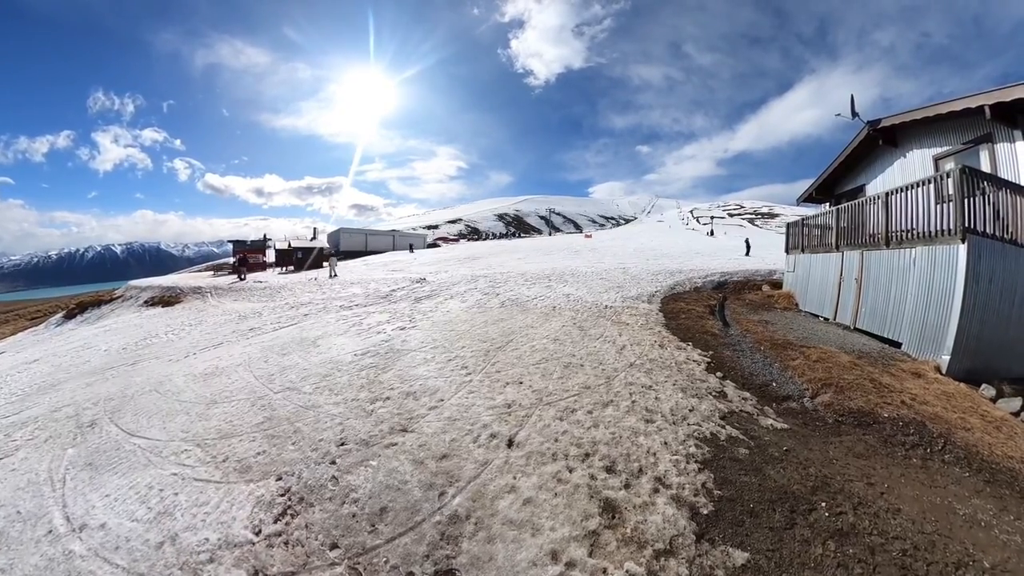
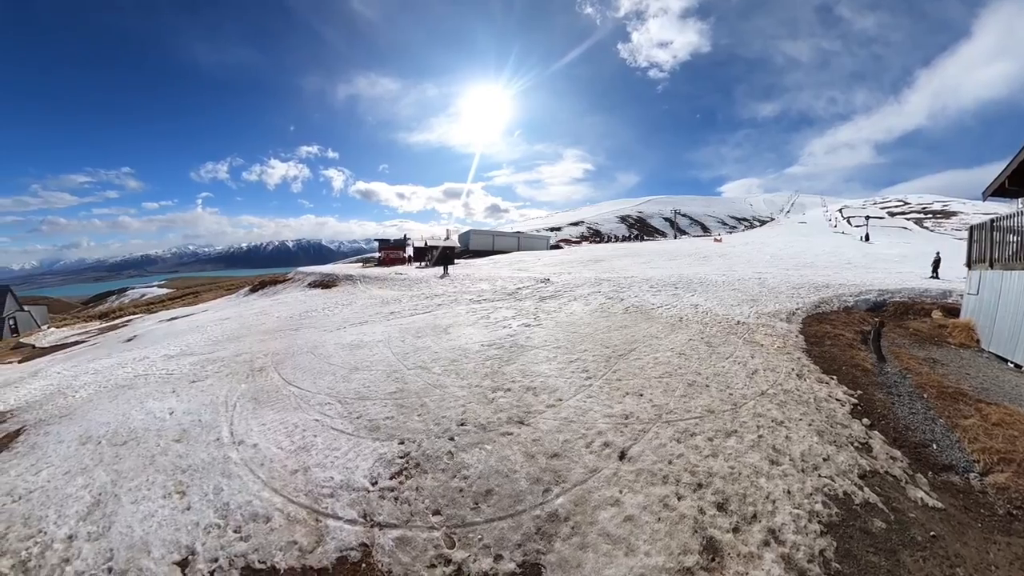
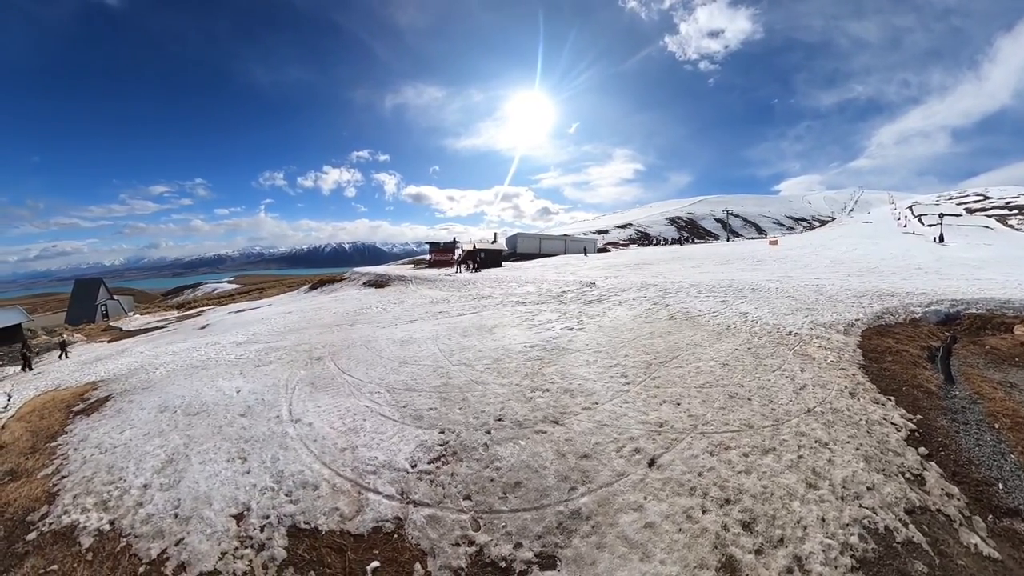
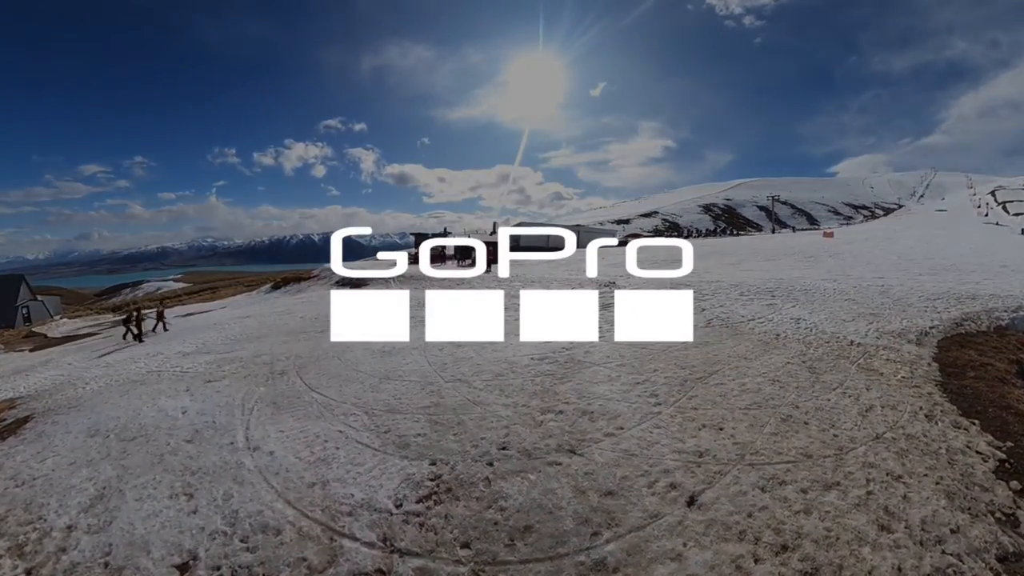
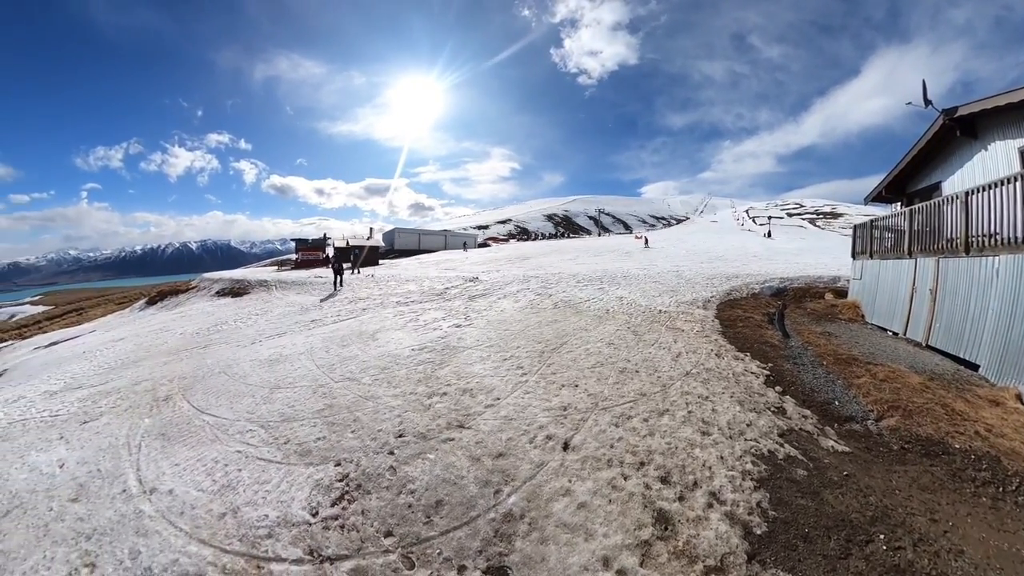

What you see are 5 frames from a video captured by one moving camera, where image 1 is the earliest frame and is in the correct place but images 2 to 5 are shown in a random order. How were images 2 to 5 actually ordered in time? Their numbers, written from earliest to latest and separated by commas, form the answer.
5, 2, 3, 4
